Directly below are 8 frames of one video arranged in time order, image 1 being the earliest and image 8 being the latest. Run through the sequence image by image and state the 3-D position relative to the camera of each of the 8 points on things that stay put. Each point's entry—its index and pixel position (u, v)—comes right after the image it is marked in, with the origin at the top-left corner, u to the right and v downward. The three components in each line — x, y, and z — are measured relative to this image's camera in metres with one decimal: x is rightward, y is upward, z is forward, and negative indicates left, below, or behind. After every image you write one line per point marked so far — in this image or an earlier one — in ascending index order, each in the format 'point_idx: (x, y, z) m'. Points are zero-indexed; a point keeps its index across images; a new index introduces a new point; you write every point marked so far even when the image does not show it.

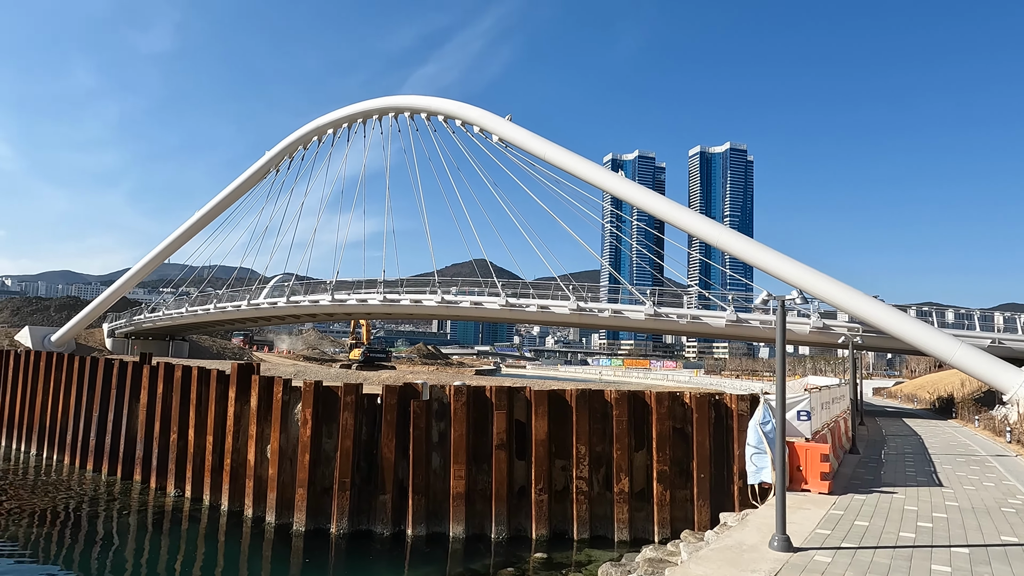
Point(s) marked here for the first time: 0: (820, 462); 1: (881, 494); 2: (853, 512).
0: (+5.8, -3.3, +12.5) m
1: (+6.9, -3.9, +12.5) m
2: (+5.6, -3.7, +10.9) m
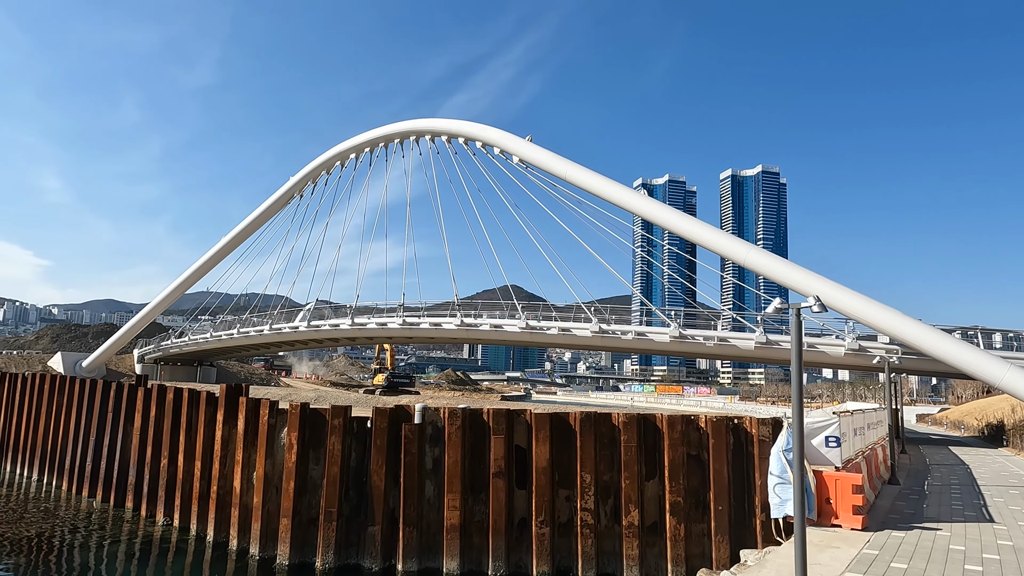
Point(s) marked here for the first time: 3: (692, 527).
0: (+5.7, -3.5, +11.2) m
1: (+6.9, -4.1, +11.1) m
2: (+5.5, -3.8, +9.6) m
3: (+3.3, -4.4, +12.1) m
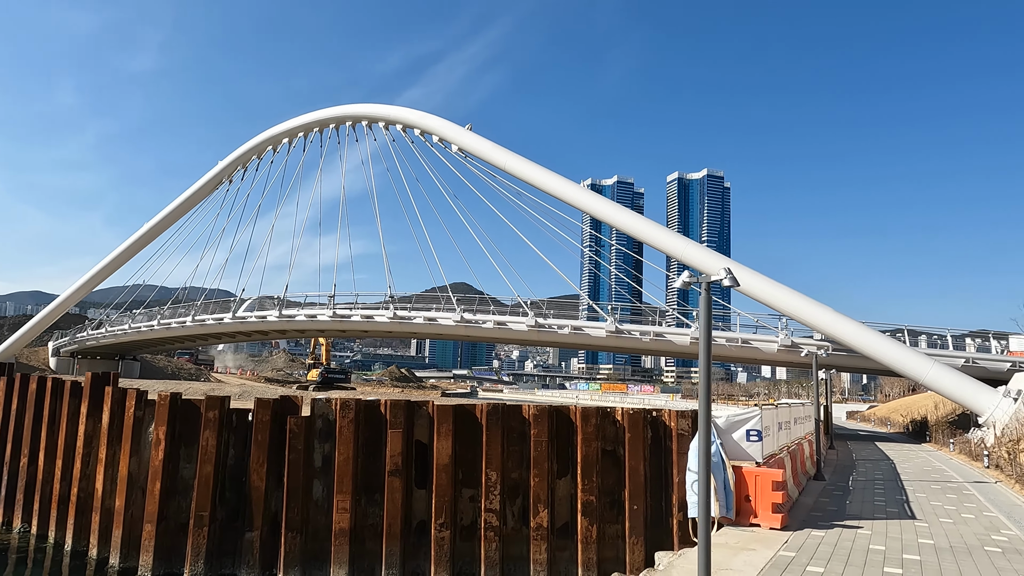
0: (+4.1, -3.2, +10.5) m
1: (+5.2, -3.8, +10.5) m
2: (+3.9, -3.6, +8.9) m
3: (+1.6, -4.0, +11.2) m
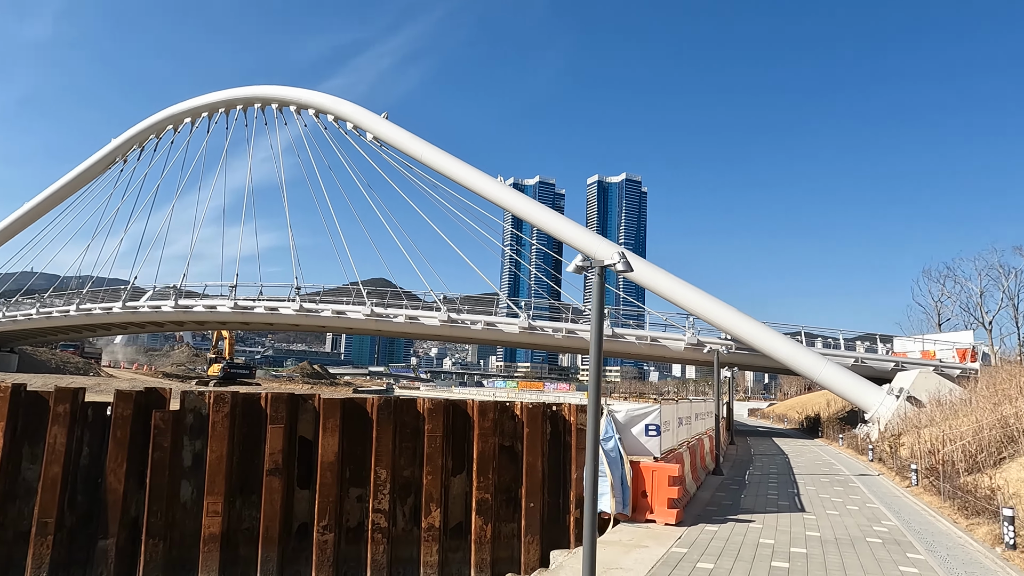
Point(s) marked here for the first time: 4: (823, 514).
0: (+2.4, -3.1, +10.4) m
1: (+3.5, -3.7, +10.5) m
2: (+2.4, -3.5, +8.7) m
3: (-0.2, -3.9, +10.7) m
4: (+5.4, -3.9, +11.5) m
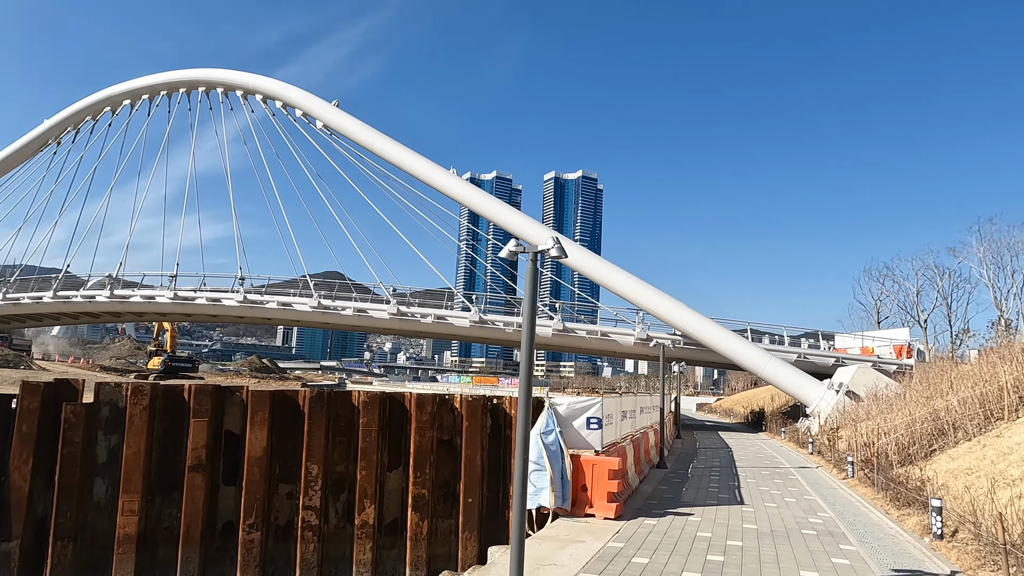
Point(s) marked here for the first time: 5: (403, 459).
0: (+1.5, -3.0, +10.2) m
1: (+2.6, -3.6, +10.4) m
2: (+1.6, -3.3, +8.6) m
3: (-1.2, -3.7, +10.4) m
4: (+4.4, -3.8, +11.6) m
5: (-1.7, -2.7, +10.5) m
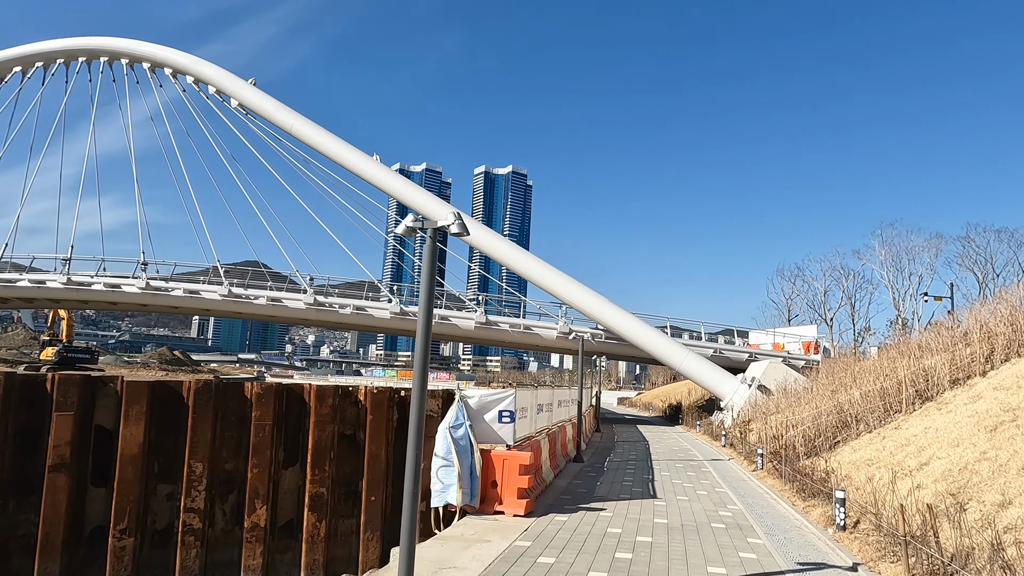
0: (+0.1, -2.8, +9.8) m
1: (+1.2, -3.4, +10.1) m
2: (+0.4, -3.2, +8.2) m
3: (-2.6, -3.5, +9.8) m
4: (+2.8, -3.7, +11.5) m
5: (-3.1, -2.5, +9.8) m
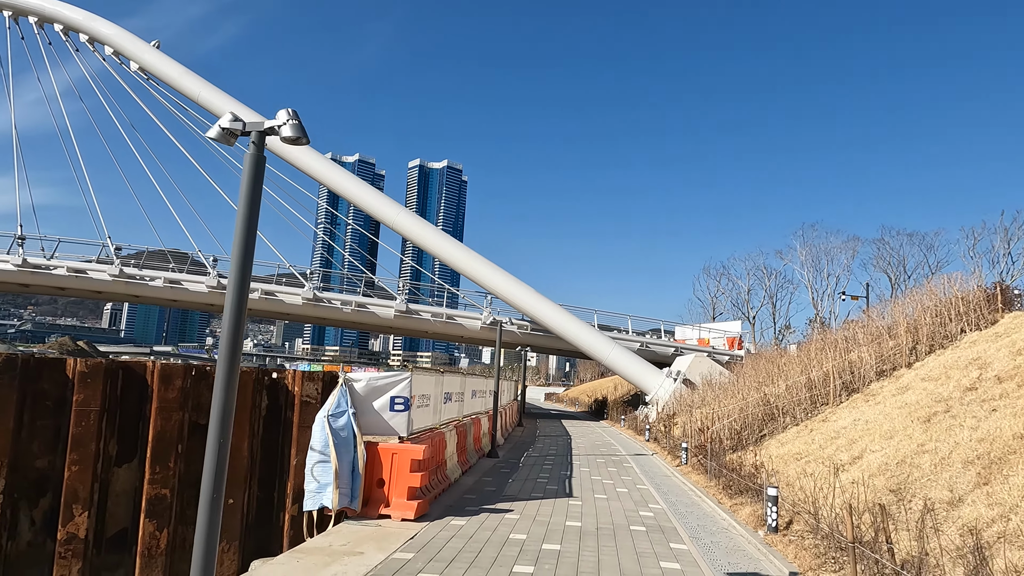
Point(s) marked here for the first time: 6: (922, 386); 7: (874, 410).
0: (-1.3, -2.3, +8.3) m
1: (-0.3, -3.0, +8.8) m
2: (-0.9, -2.7, +6.8) m
3: (-4.0, -2.9, +8.0) m
4: (+1.2, -3.3, +10.3) m
5: (-4.5, -1.9, +7.9) m
6: (+7.8, -1.9, +12.6) m
7: (+6.8, -2.3, +12.5) m
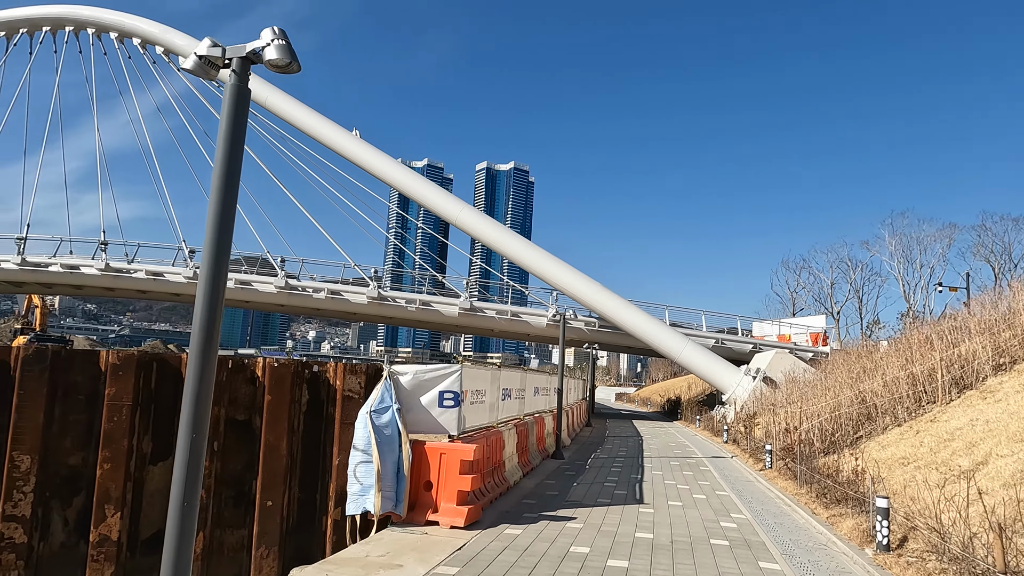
0: (-0.6, -2.1, +7.5) m
1: (+0.5, -2.8, +7.9) m
2: (-0.3, -2.5, +6.0) m
3: (-3.3, -2.8, +7.5) m
4: (+2.1, -3.0, +9.2) m
5: (-3.8, -1.8, +7.5) m
6: (+8.9, -1.5, +10.9) m
7: (+7.9, -2.0, +10.9) m
